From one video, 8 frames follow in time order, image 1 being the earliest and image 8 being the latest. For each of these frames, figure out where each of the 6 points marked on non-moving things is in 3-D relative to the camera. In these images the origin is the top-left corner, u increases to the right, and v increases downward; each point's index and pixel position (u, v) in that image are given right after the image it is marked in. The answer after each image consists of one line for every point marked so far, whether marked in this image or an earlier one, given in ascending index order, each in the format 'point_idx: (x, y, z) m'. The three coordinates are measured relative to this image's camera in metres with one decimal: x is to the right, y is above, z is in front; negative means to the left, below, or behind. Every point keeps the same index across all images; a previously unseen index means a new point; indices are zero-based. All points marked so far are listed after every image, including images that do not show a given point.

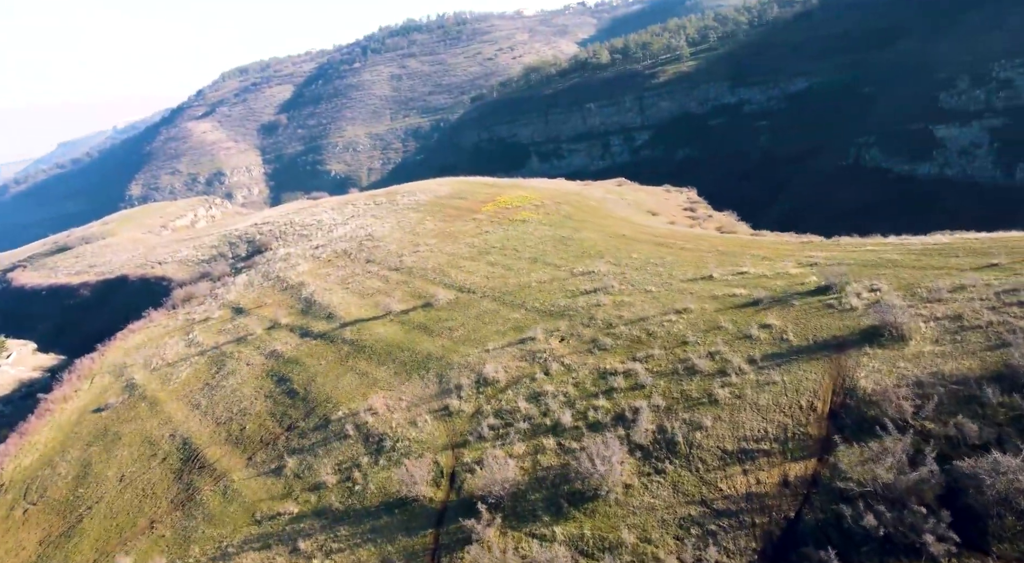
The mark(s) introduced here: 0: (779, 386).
0: (+7.3, -2.9, +18.5) m
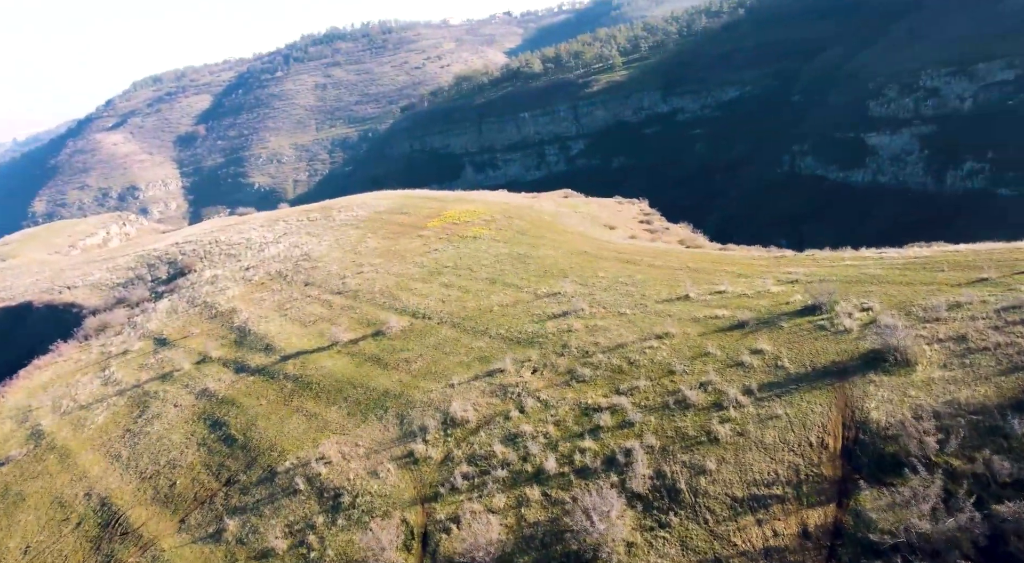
0: (+6.8, -3.5, +17.0) m
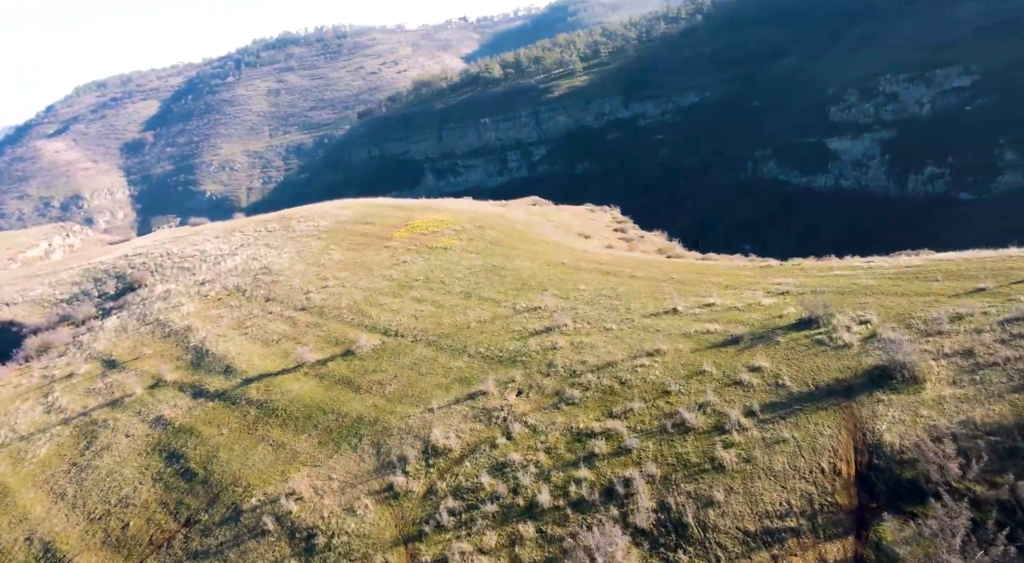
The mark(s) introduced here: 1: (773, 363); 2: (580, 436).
0: (+6.6, -3.9, +16.1) m
1: (+7.3, -2.3, +19.0) m
2: (+1.9, -4.3, +18.9) m
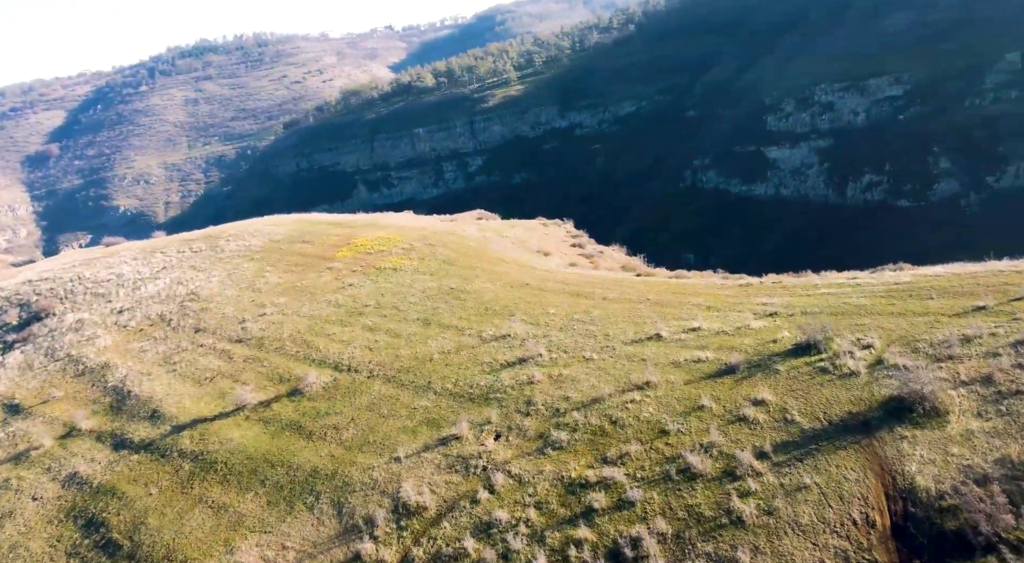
0: (+6.5, -4.5, +14.5) m
1: (+6.9, -2.9, +17.6) m
2: (+1.5, -5.1, +16.8) m
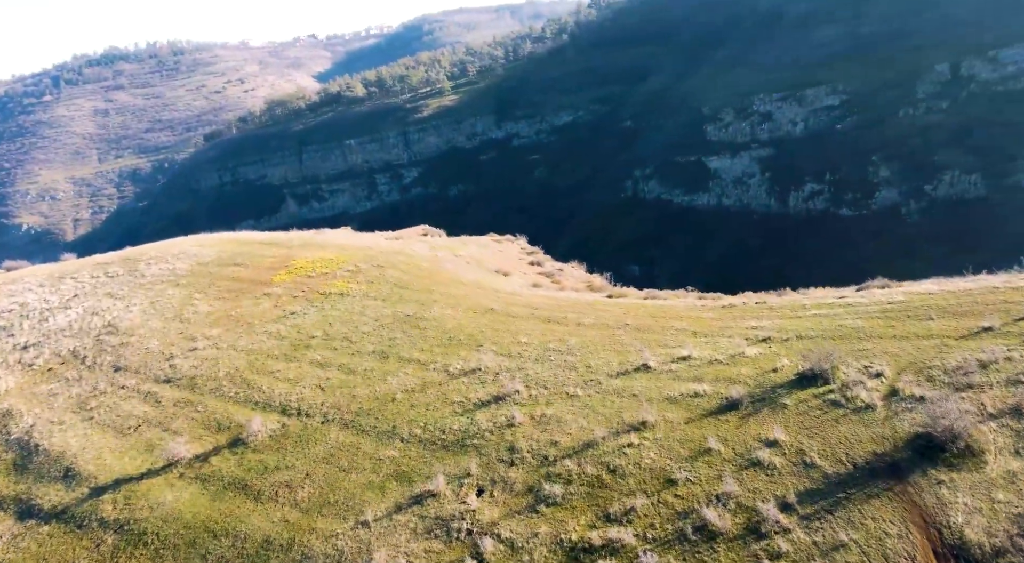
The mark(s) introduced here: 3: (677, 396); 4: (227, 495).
0: (+6.6, -5.2, +13.0) m
1: (+6.6, -3.6, +16.1) m
2: (+1.4, -5.9, +14.8) m
3: (+4.5, -3.1, +18.4) m
4: (-8.4, -6.3, +19.9) m
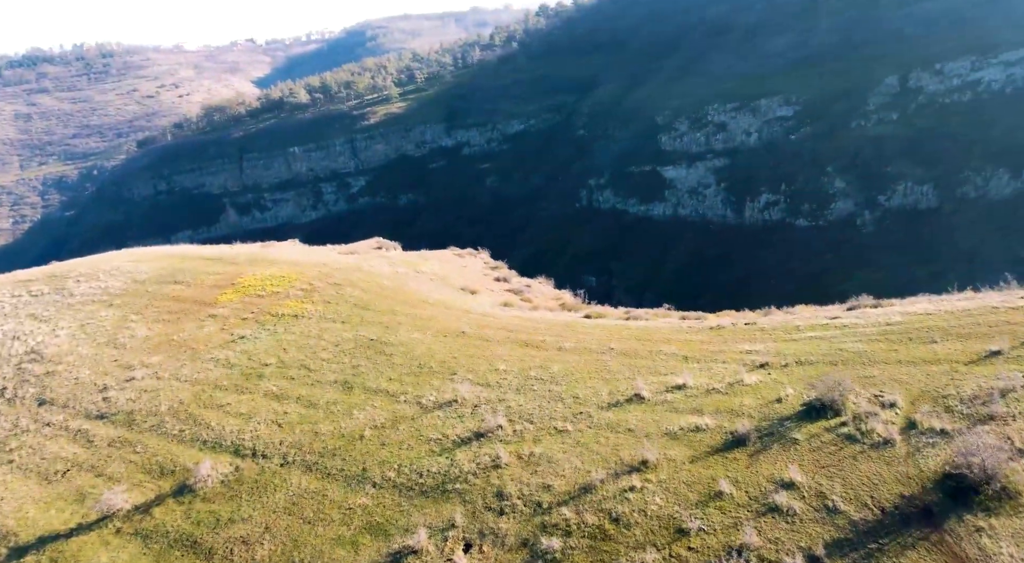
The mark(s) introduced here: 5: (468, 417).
0: (+6.7, -5.7, +11.8) m
1: (+6.4, -4.2, +14.9) m
2: (+1.4, -6.5, +13.1) m
3: (+4.2, -3.8, +17.1) m
4: (-8.8, -7.1, +17.4) m
5: (-1.3, -3.9, +19.8) m
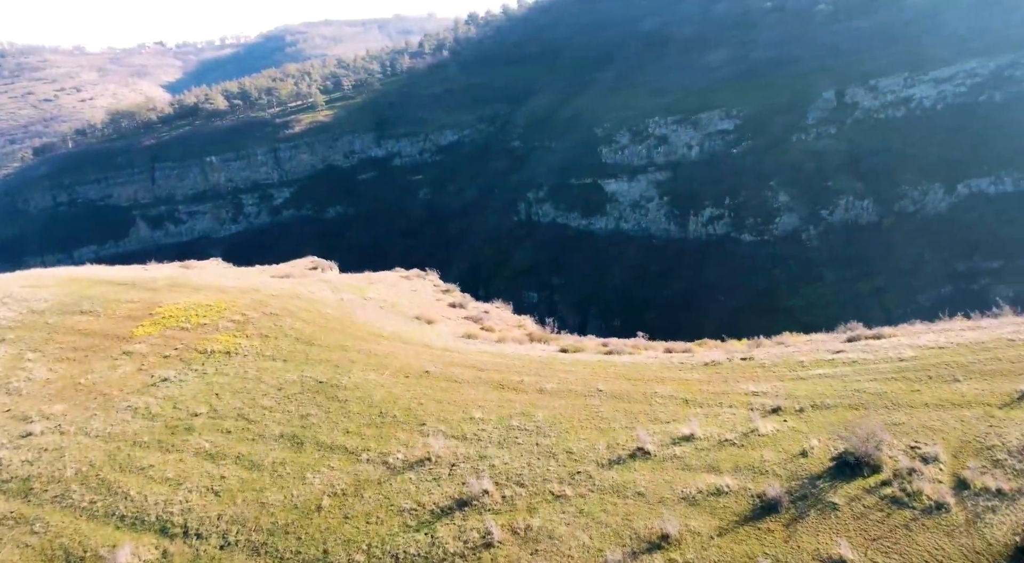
0: (+7.2, -6.5, +9.9) m
1: (+6.6, -5.1, +13.0) m
2: (+1.8, -7.5, +10.7) m
3: (+4.1, -4.7, +14.9) m
4: (-8.8, -8.2, +13.9) m
5: (-1.7, -5.0, +17.1) m
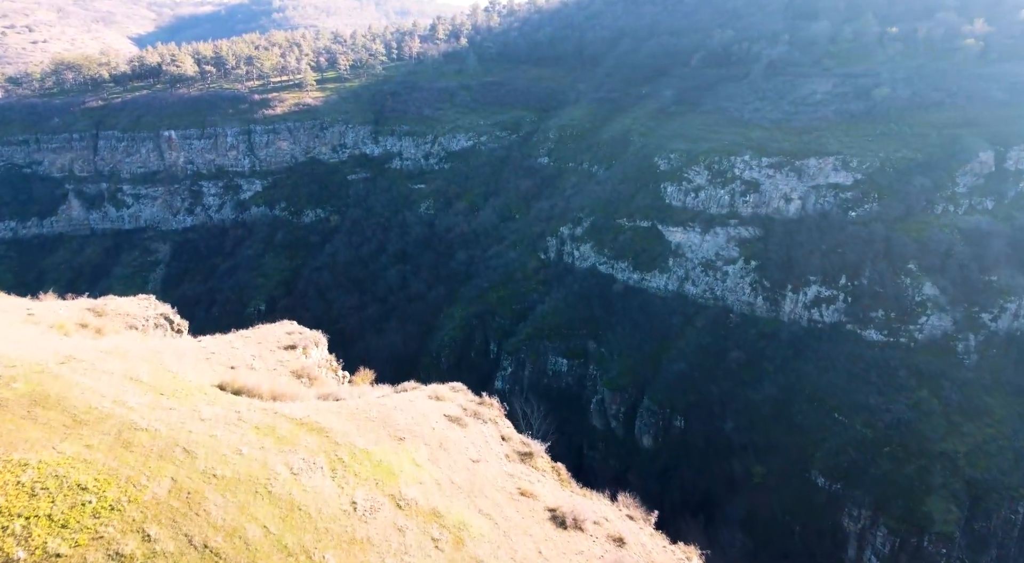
0: (+11.8, -12.6, -4.9) m
1: (+11.1, -11.1, -1.9) m
2: (+6.3, -13.0, -4.4) m
3: (+8.6, -10.4, -0.1) m
4: (-4.5, -12.6, -1.8) m
5: (+2.8, -10.1, +1.8) m
